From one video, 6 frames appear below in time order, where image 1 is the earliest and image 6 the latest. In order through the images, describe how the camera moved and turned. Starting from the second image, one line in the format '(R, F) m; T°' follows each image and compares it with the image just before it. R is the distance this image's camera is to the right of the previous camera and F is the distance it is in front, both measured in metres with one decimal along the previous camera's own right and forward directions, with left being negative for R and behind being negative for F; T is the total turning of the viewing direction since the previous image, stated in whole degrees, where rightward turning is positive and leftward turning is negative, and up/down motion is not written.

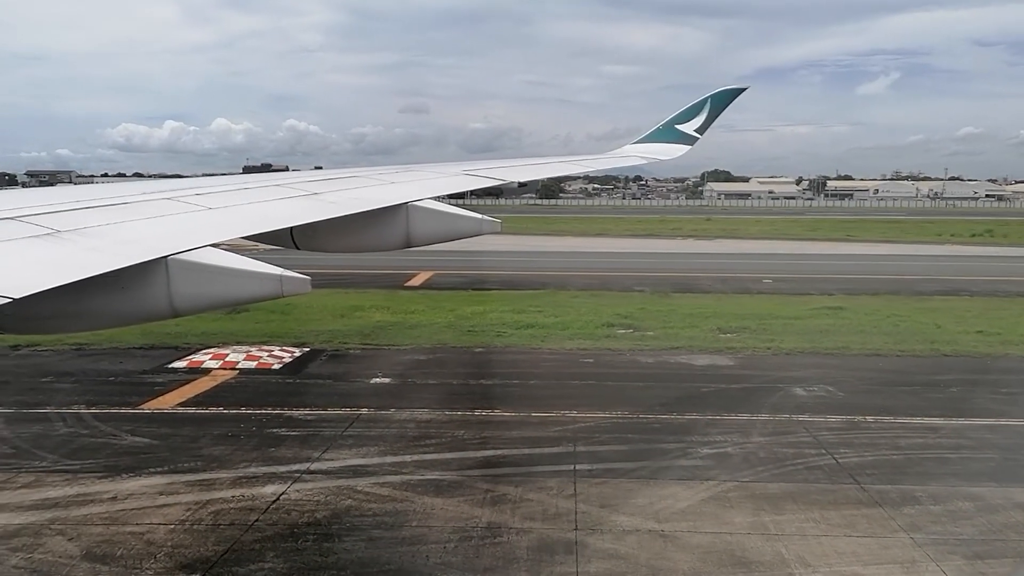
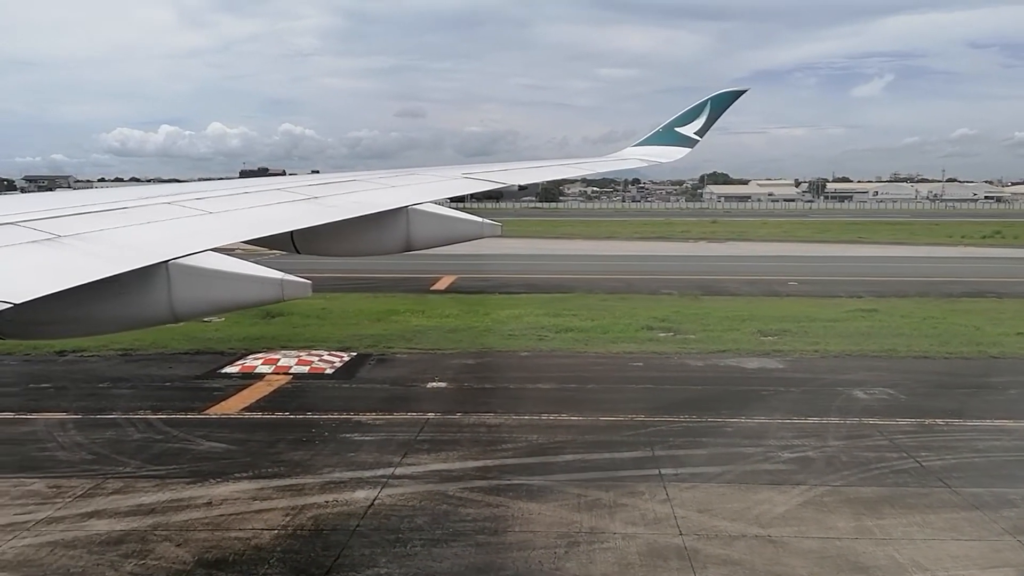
(-0.7, 0.0) m; 0°
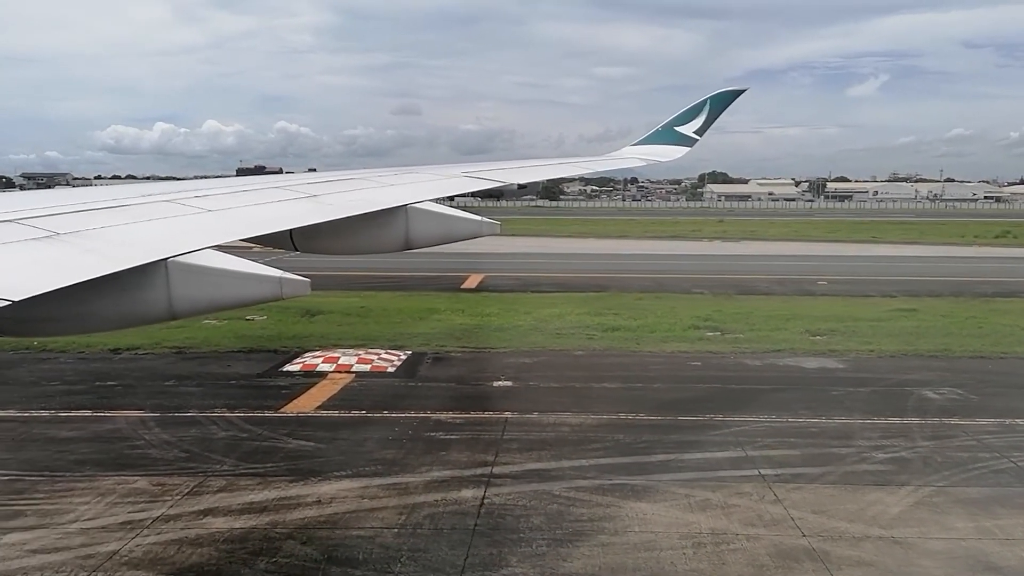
(-0.8, 0.0) m; 0°
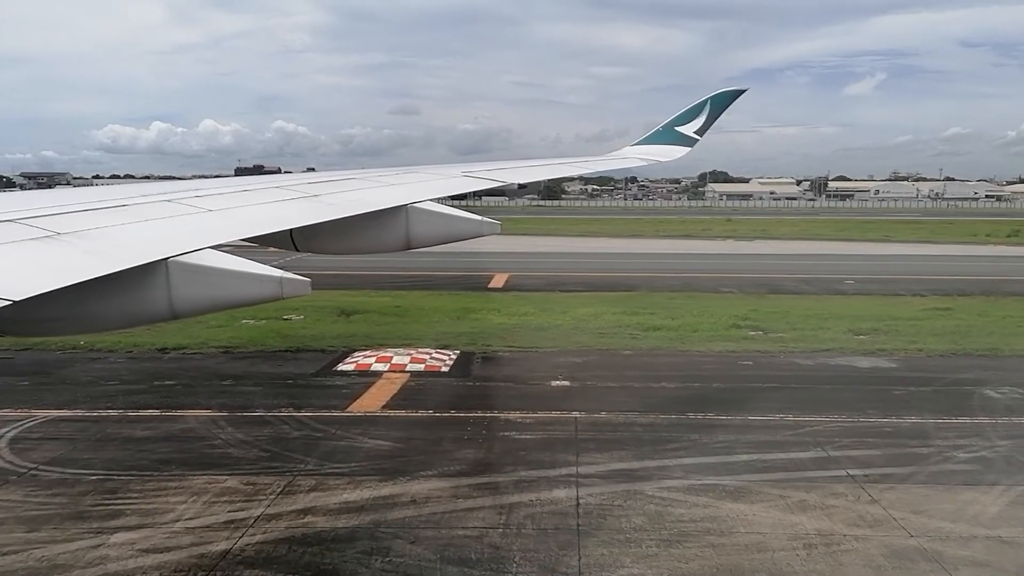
(-0.7, 0.0) m; 0°
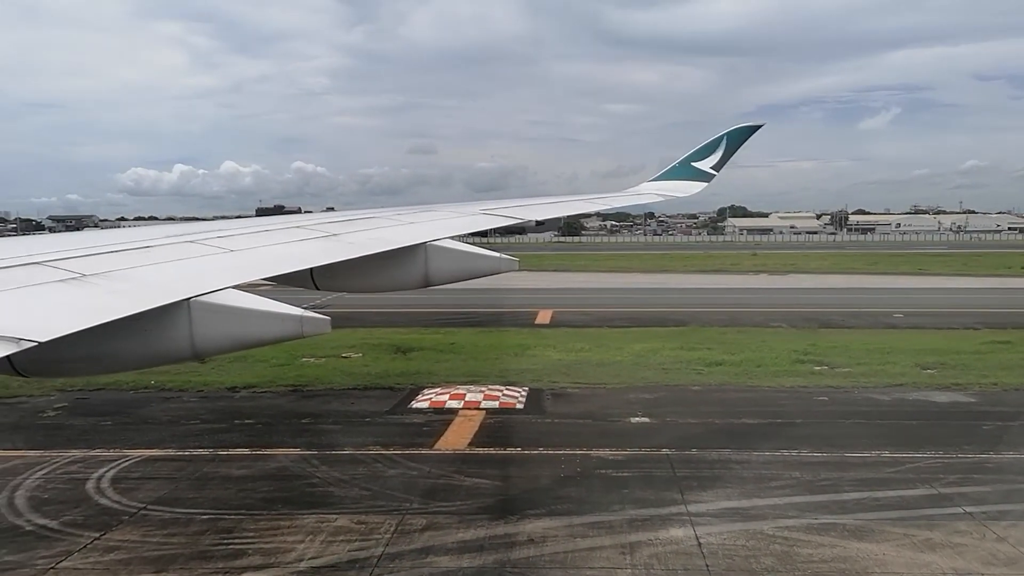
(-0.7, 0.0) m; -2°
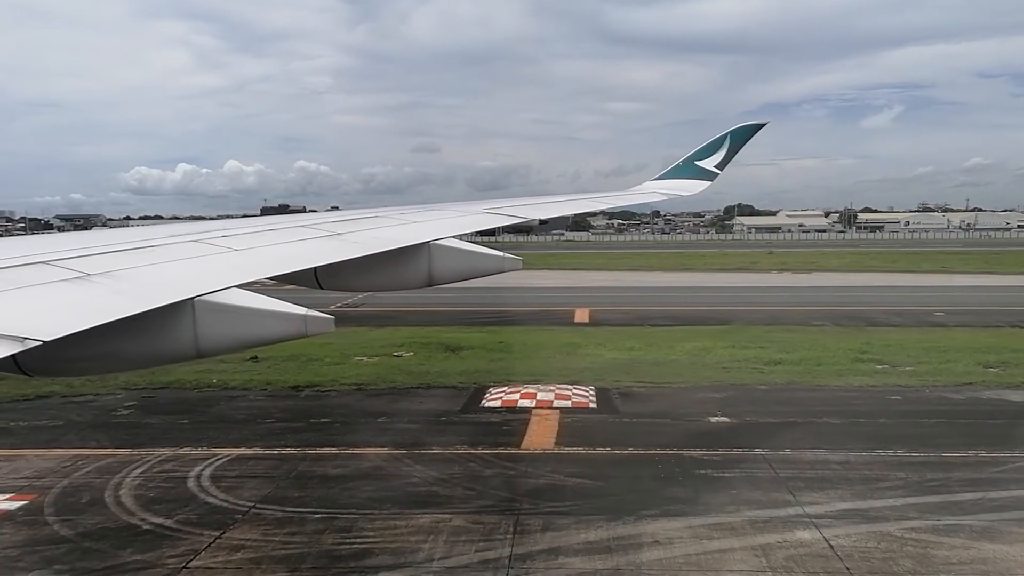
(-0.8, +0.1) m; -1°
